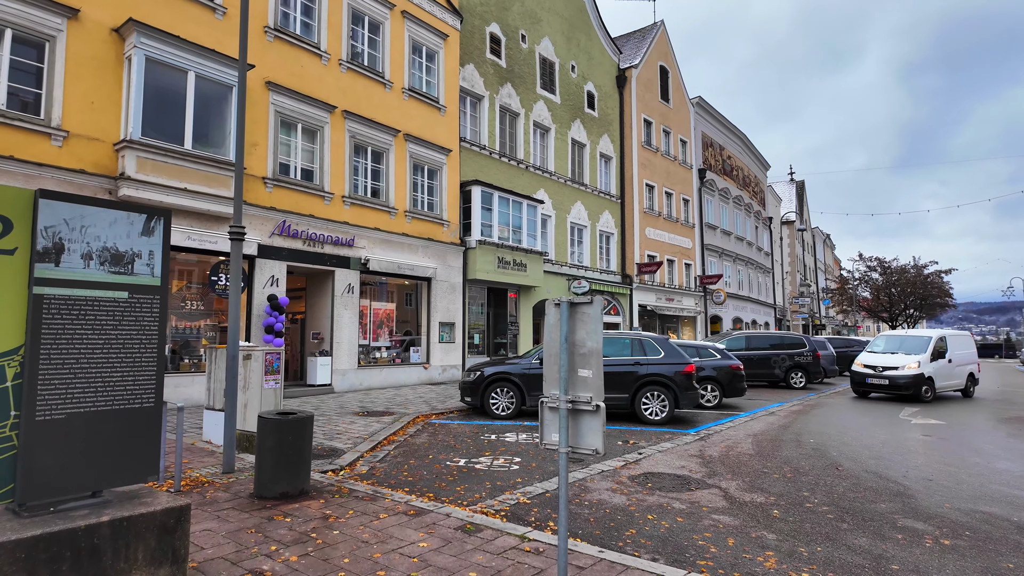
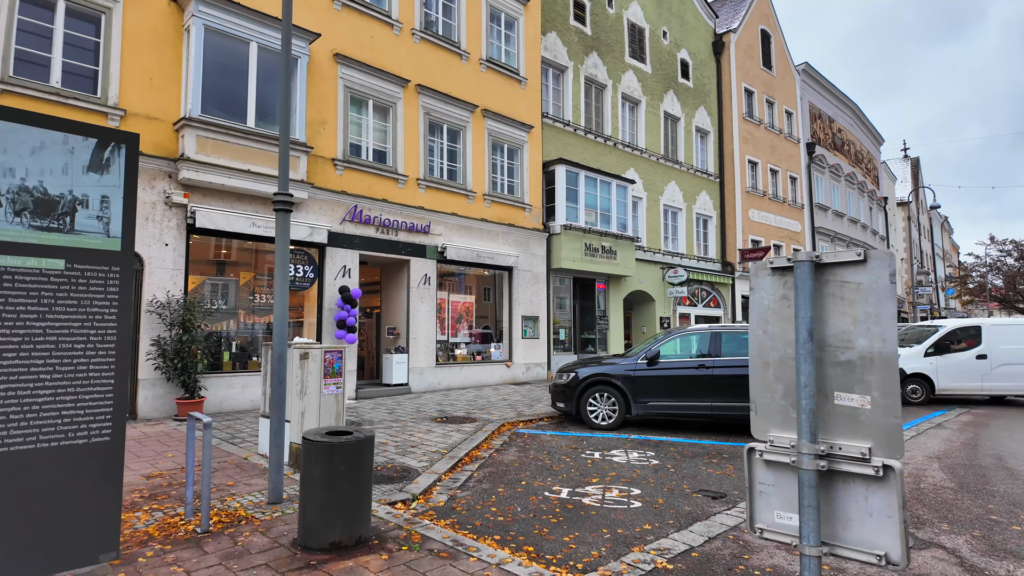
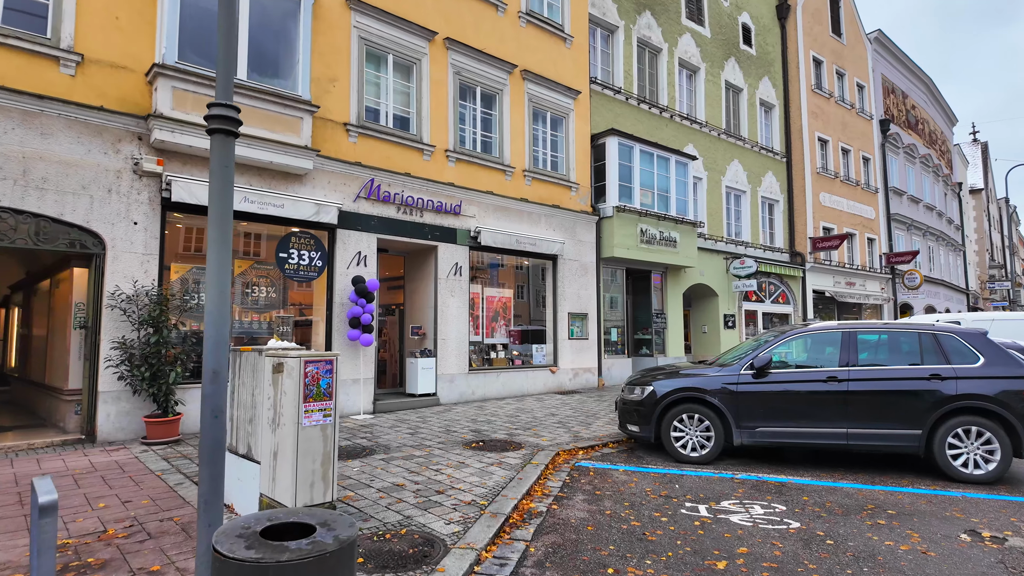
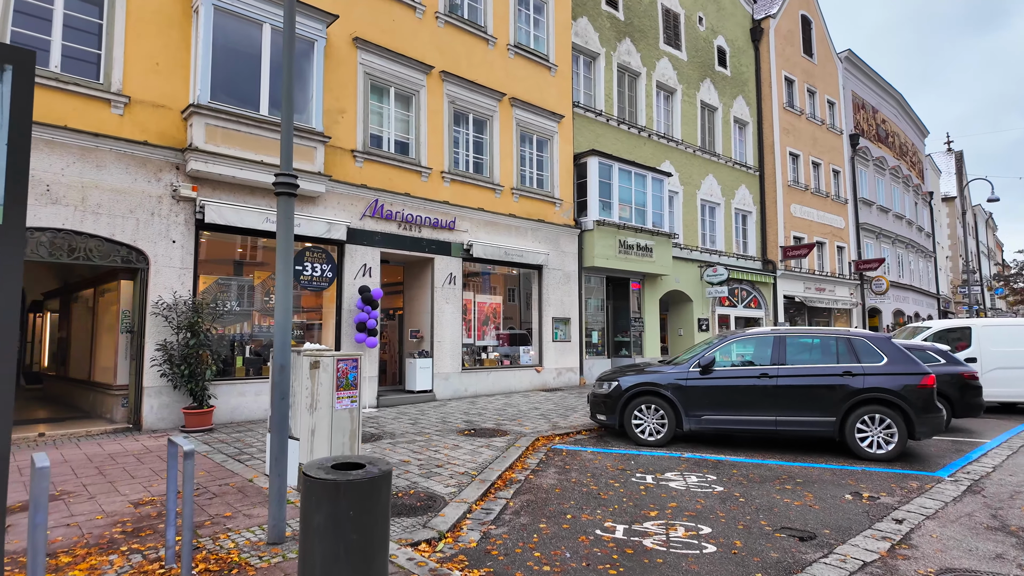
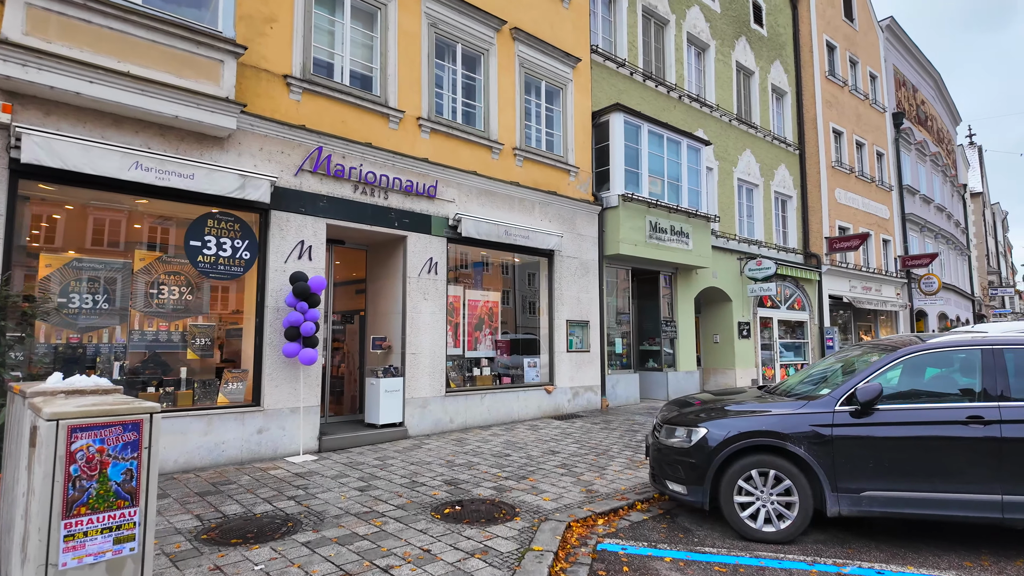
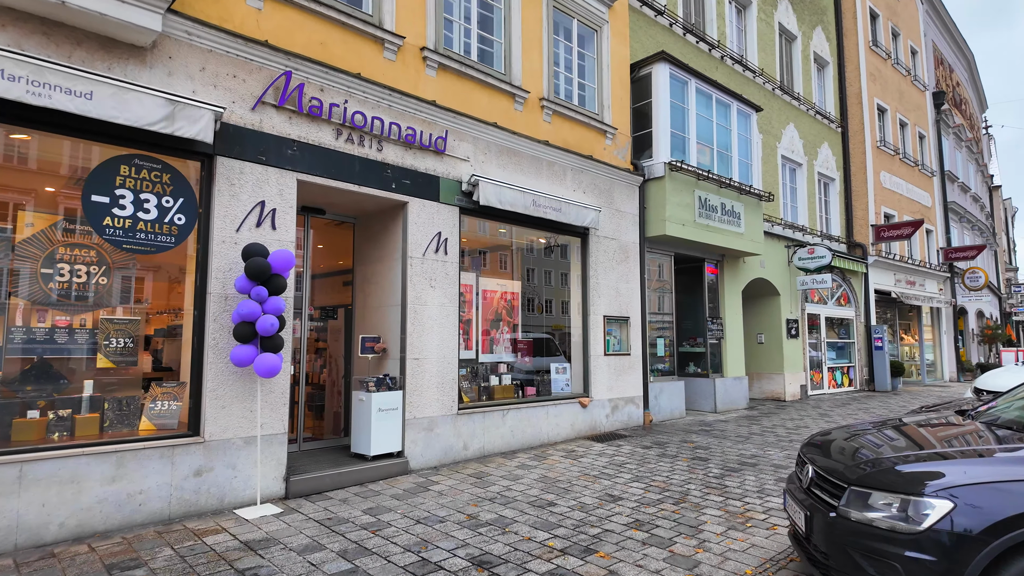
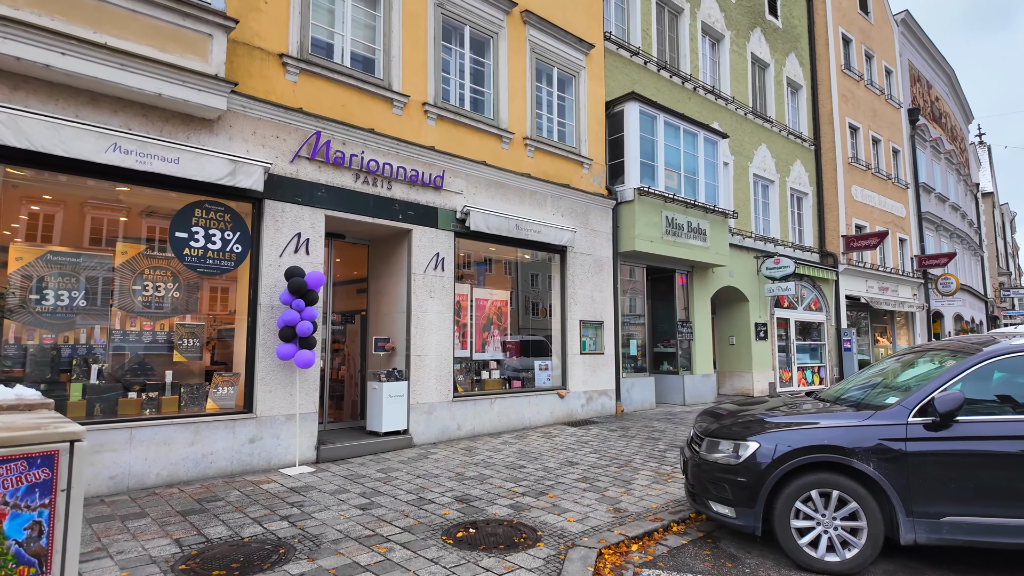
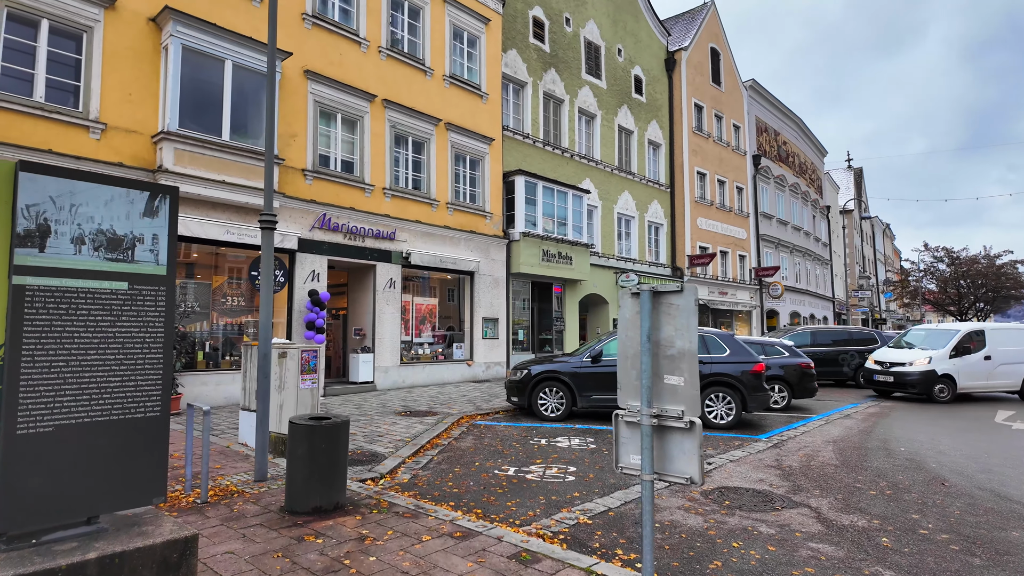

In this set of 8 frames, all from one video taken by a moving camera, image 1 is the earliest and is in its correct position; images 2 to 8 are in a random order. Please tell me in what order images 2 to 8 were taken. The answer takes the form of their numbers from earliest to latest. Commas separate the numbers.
8, 2, 4, 3, 5, 7, 6
